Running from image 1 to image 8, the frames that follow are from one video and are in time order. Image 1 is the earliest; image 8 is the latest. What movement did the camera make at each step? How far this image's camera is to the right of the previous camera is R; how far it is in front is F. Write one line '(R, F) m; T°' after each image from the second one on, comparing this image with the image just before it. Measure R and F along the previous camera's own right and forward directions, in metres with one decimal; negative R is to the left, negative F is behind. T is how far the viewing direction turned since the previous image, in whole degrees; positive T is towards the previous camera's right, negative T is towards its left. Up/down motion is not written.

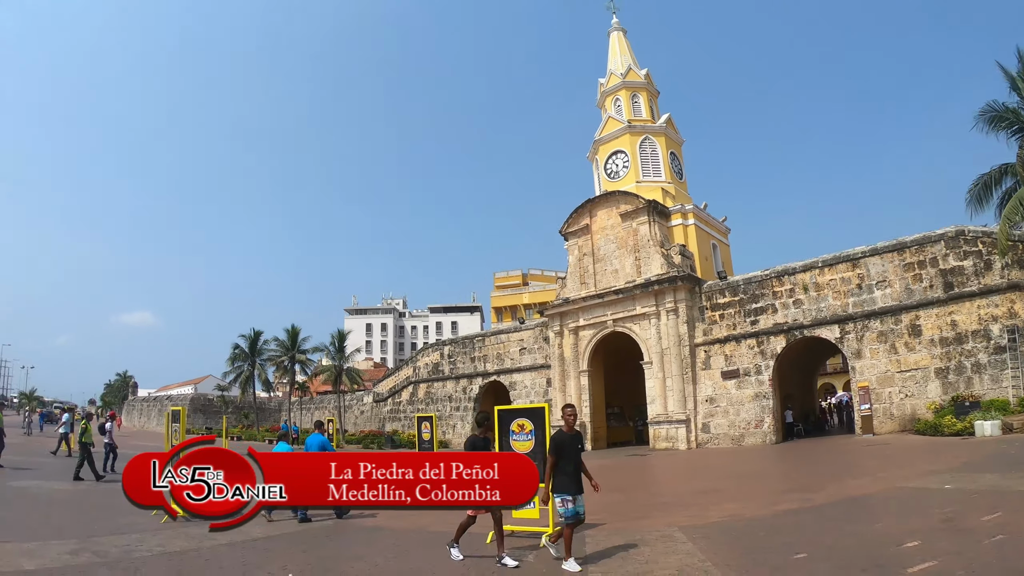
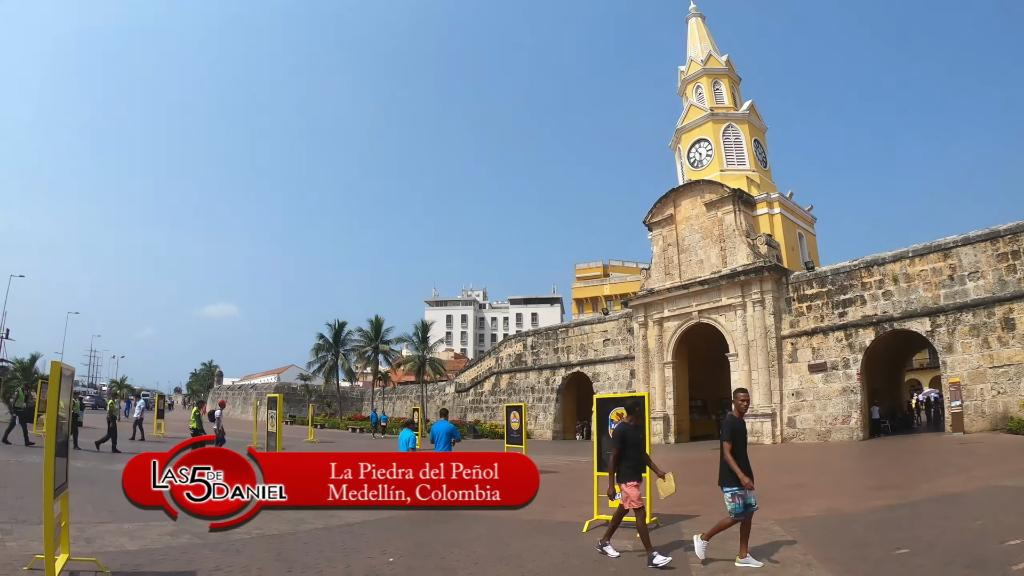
(+2.2, -2.2) m; -8°
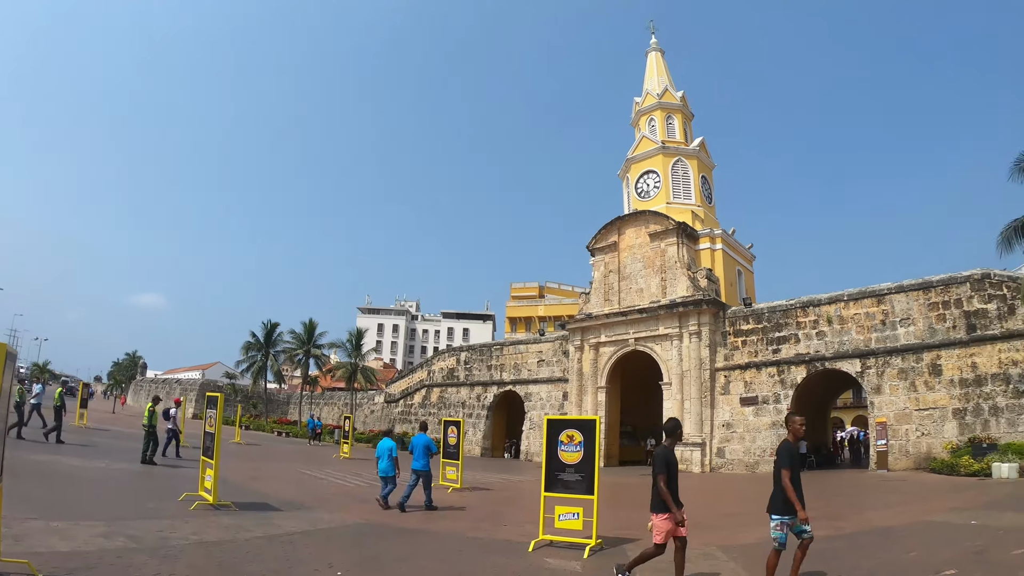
(-2.3, +0.7) m; +6°
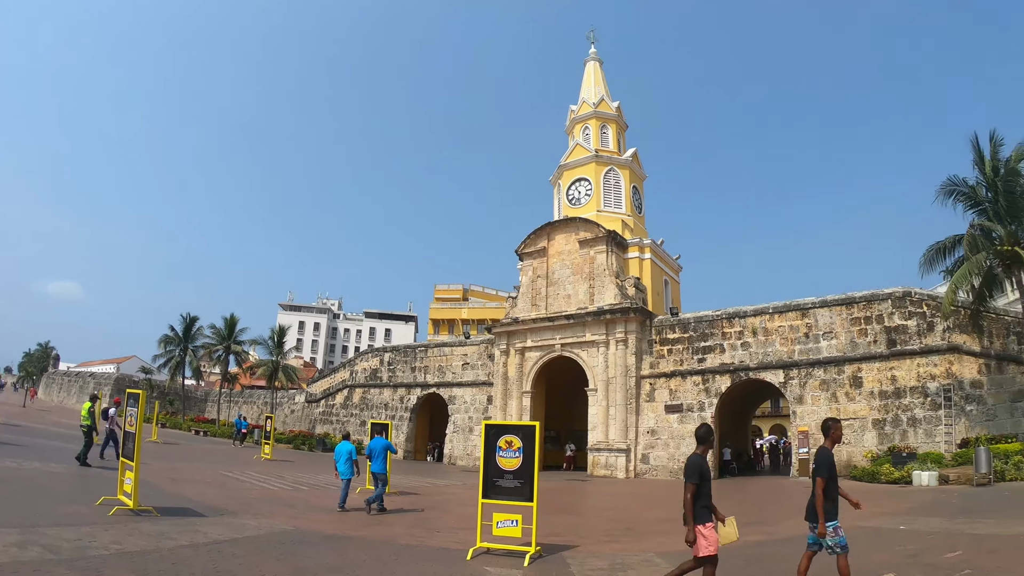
(-2.0, +1.4) m; +7°
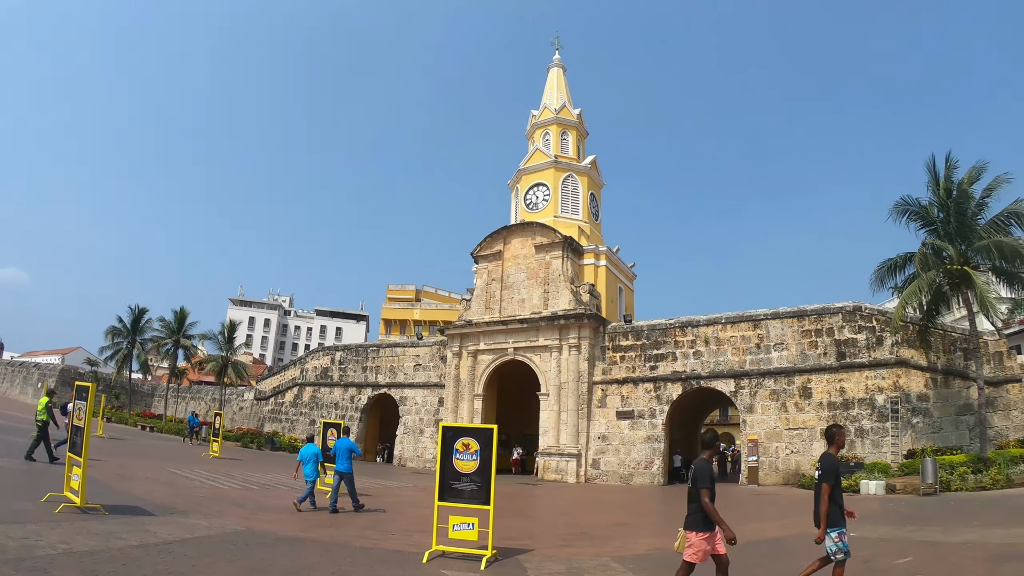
(-1.0, +0.7) m; +4°
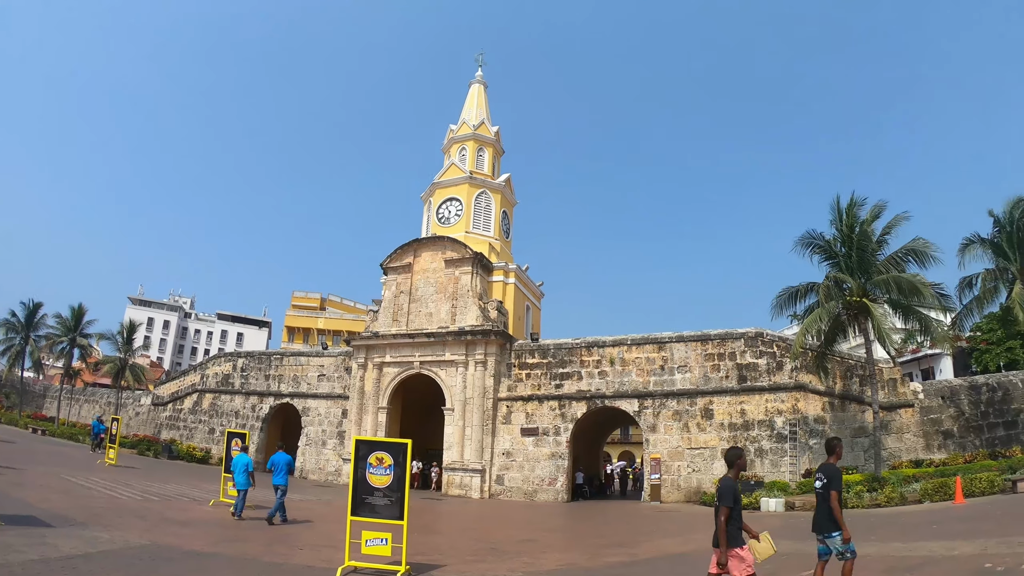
(-1.8, +0.5) m; +9°
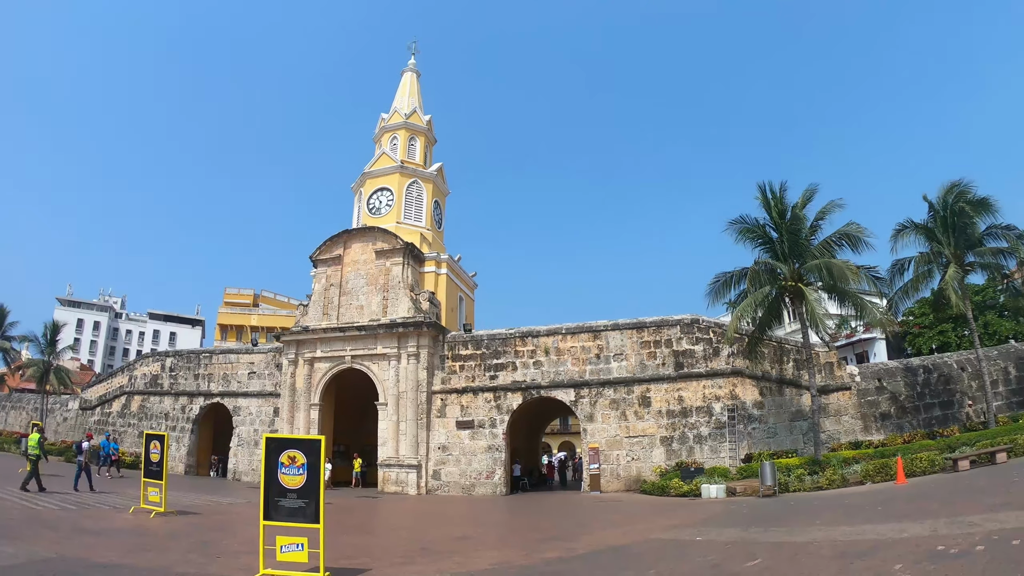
(-1.5, +1.1) m; +6°
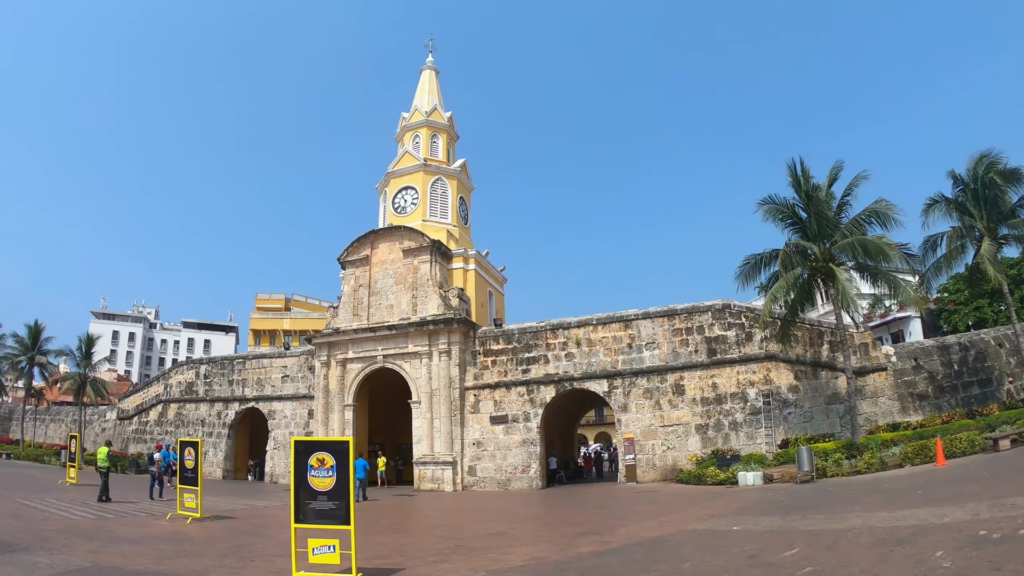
(+0.7, +0.3) m; -3°
